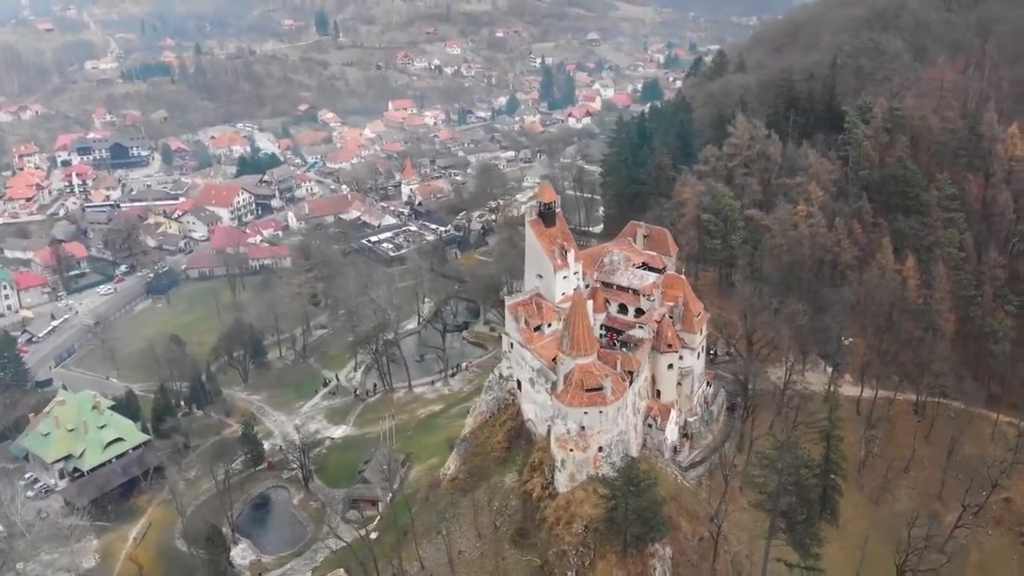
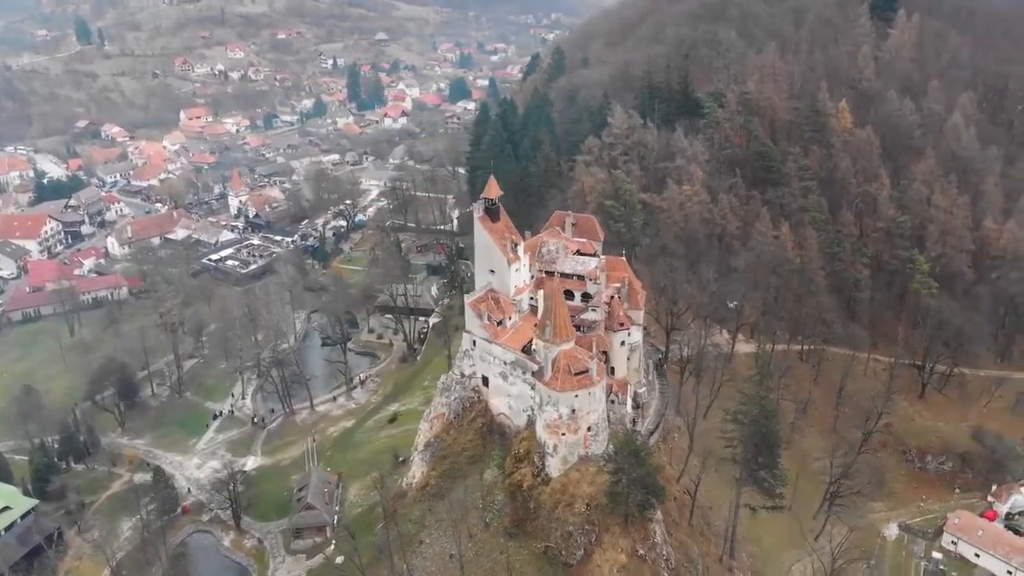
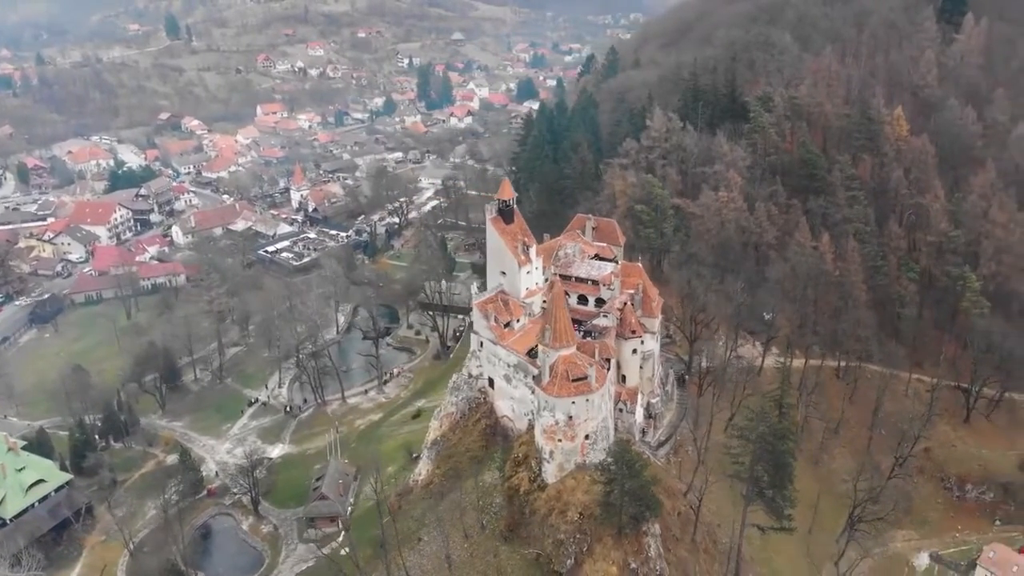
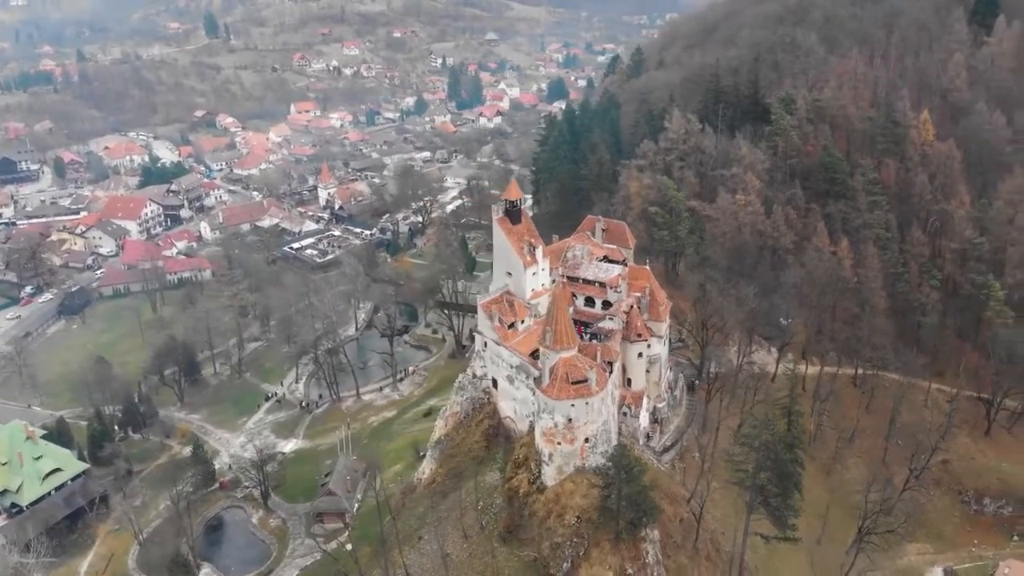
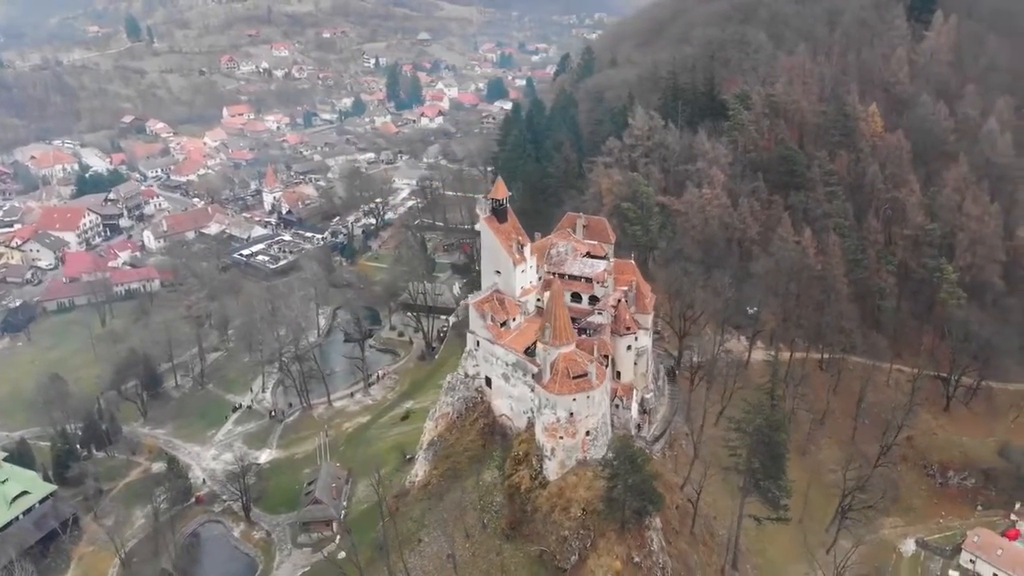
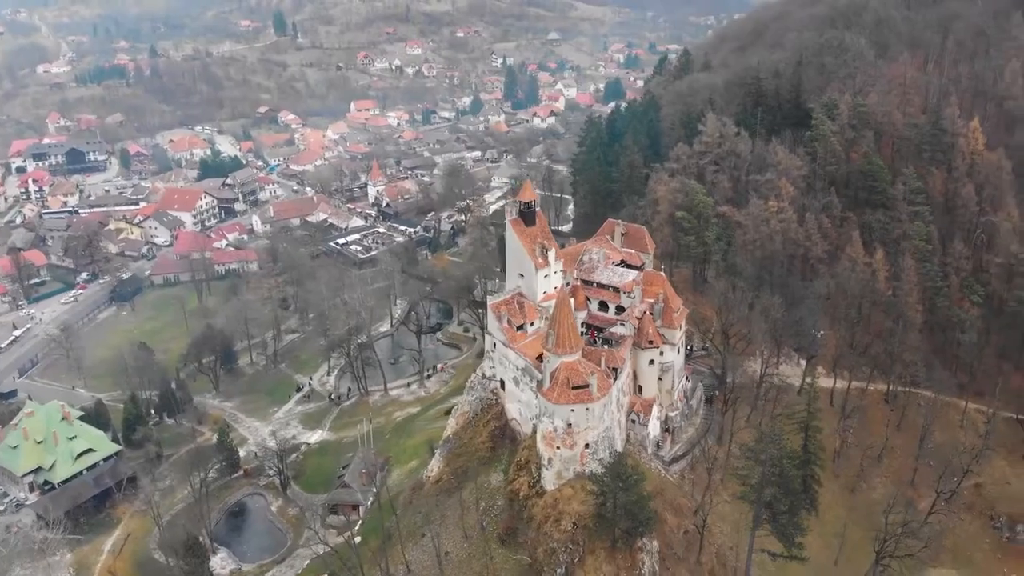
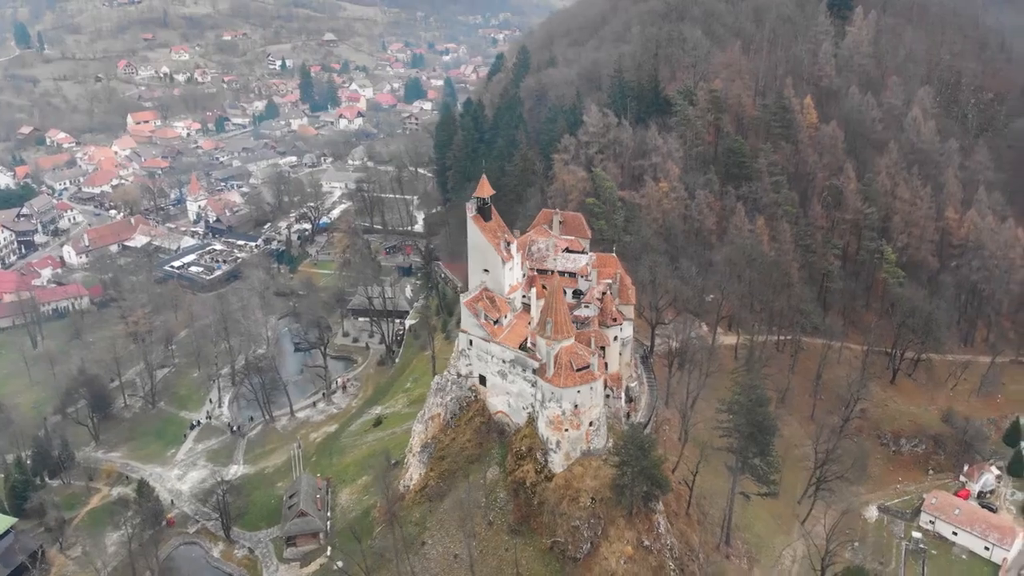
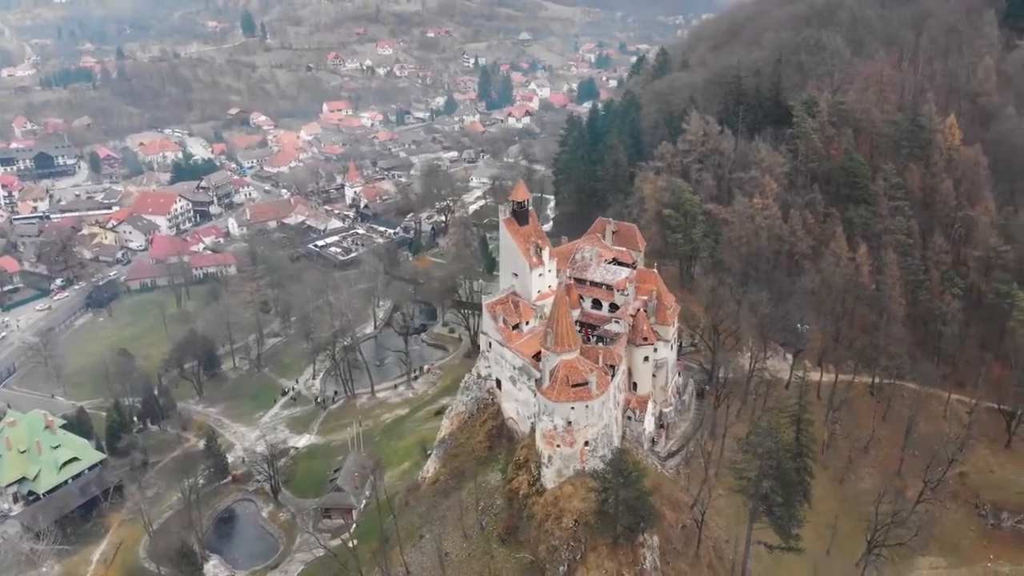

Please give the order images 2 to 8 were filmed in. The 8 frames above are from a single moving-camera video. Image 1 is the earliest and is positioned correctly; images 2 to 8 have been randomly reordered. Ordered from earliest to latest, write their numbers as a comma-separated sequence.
6, 8, 4, 3, 5, 2, 7
